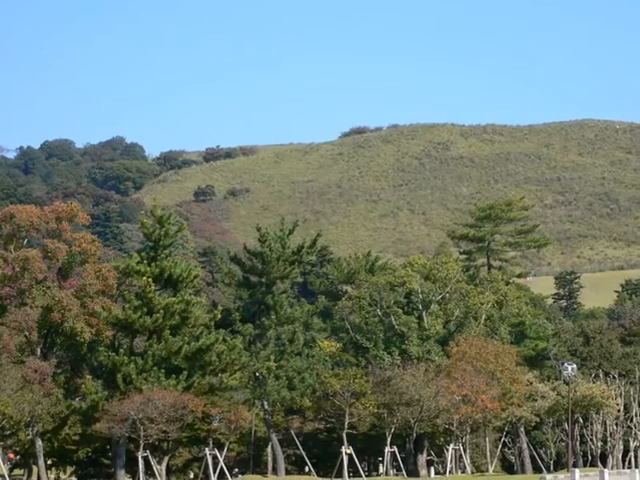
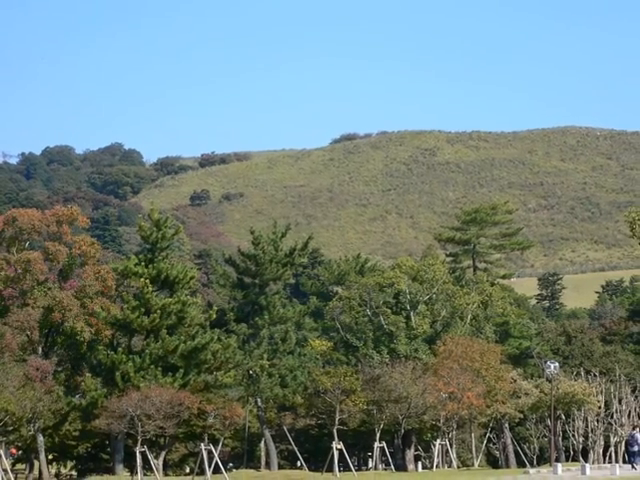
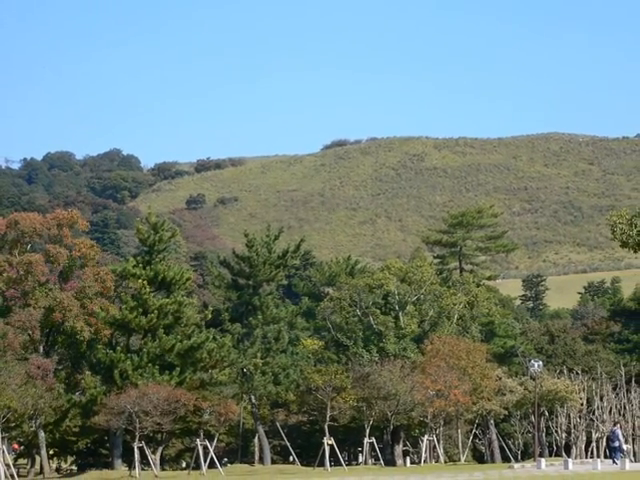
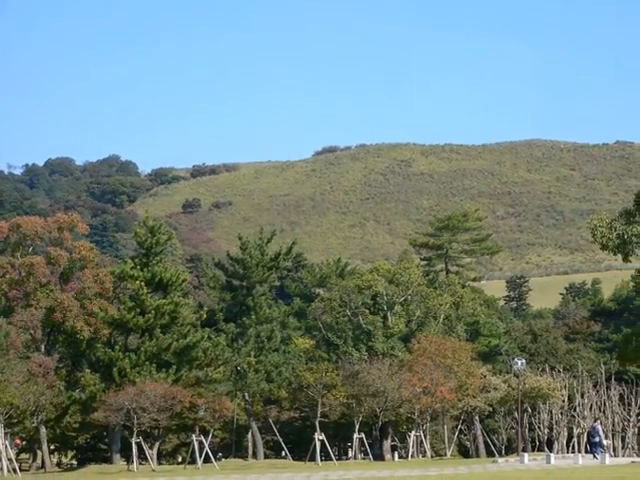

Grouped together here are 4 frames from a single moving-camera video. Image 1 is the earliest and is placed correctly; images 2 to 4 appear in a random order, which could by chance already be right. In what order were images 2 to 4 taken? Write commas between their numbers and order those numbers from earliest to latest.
2, 3, 4
